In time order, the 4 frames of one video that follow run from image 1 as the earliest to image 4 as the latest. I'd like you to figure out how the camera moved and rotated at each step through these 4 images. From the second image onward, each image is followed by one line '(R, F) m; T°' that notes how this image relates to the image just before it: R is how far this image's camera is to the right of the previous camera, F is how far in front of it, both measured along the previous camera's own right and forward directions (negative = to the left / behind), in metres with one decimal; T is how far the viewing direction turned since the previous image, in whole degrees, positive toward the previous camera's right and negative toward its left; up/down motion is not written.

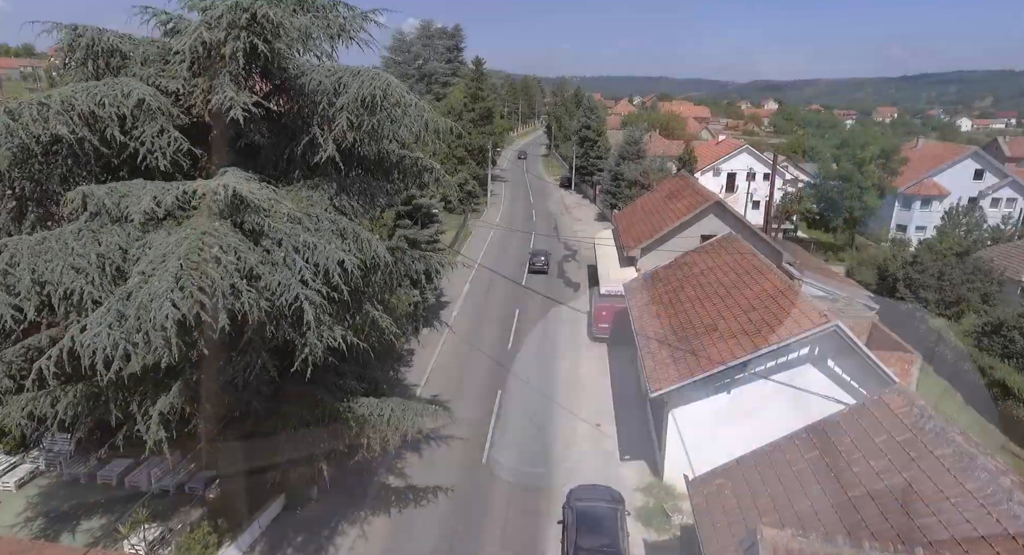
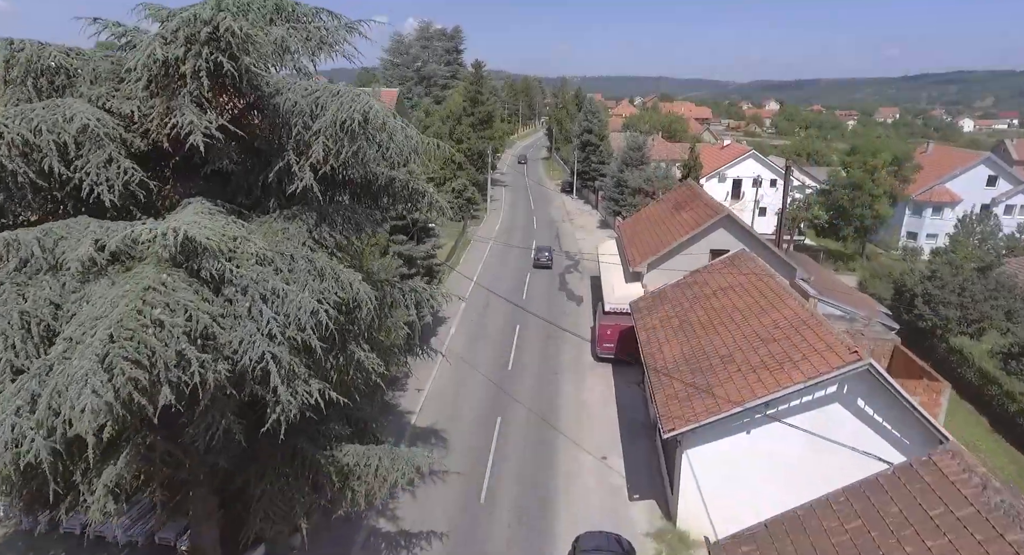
(0.0, +1.0) m; 0°
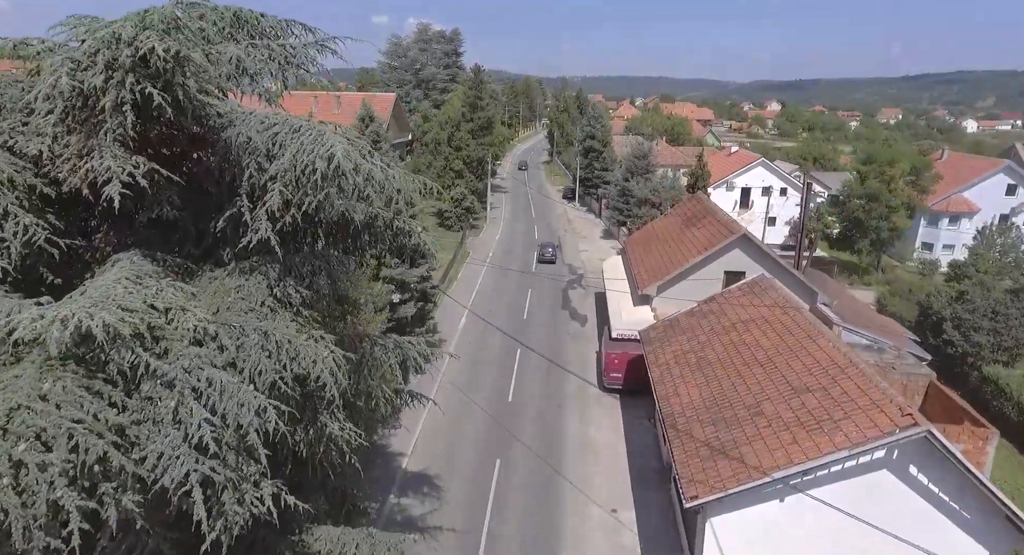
(0.0, +1.5) m; 0°
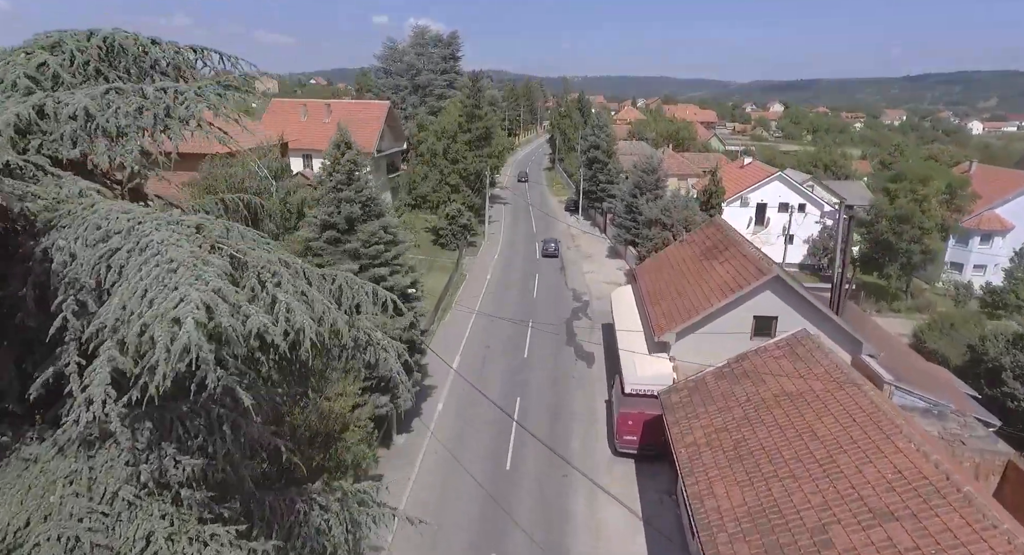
(+0.1, +2.6) m; 0°
